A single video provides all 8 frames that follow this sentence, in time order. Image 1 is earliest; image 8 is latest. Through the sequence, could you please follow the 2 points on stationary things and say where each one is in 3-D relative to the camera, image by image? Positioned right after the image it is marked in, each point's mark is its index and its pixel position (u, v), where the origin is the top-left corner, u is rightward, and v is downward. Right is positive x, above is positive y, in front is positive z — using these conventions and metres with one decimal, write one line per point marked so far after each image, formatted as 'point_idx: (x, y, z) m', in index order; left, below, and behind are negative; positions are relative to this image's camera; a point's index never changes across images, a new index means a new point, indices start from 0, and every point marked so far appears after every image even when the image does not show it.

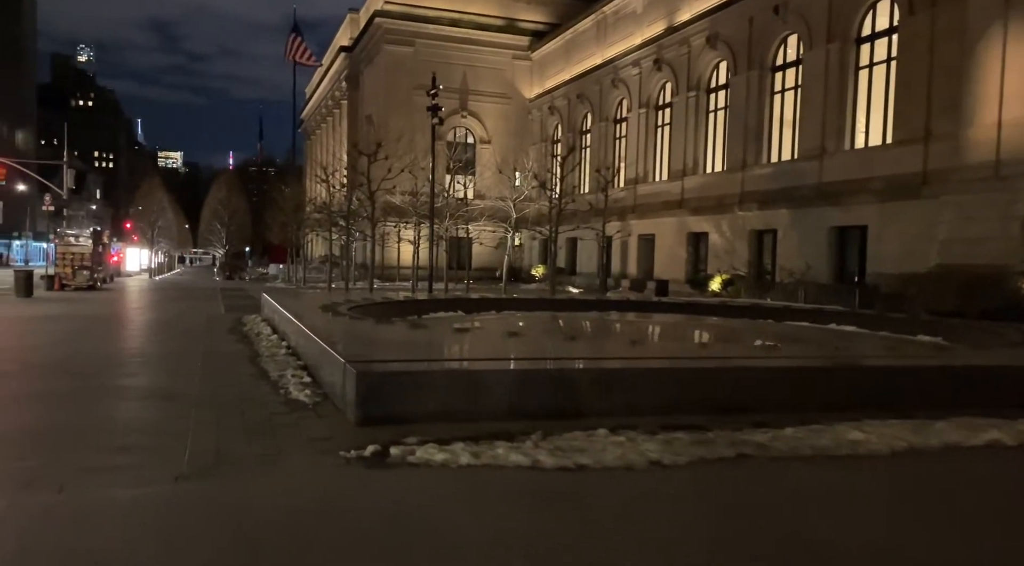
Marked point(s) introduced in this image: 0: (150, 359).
0: (-4.9, -1.1, +11.2) m
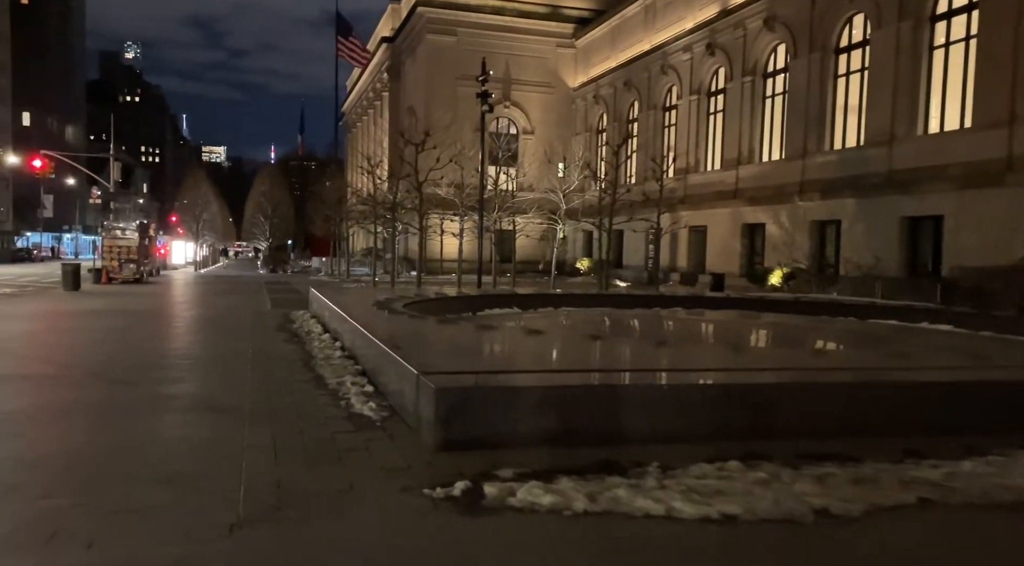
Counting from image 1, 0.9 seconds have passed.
0: (-4.0, -1.0, +10.4) m
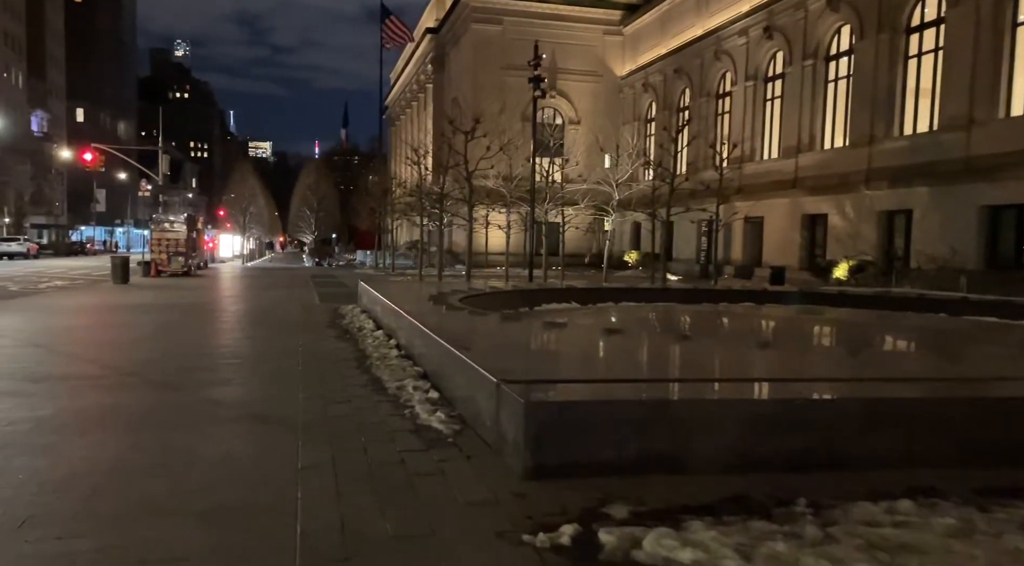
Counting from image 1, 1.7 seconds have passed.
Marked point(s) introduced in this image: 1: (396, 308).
0: (-3.2, -1.0, +9.7) m
1: (-1.7, -0.4, +12.0) m
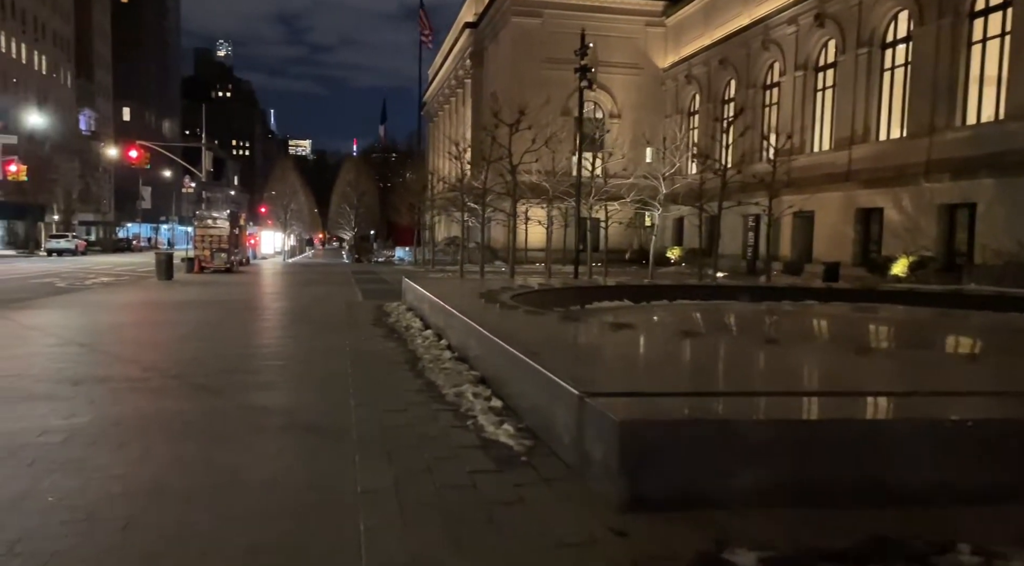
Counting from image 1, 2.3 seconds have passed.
0: (-2.5, -0.9, +9.2) m
1: (-0.9, -0.3, +11.4) m
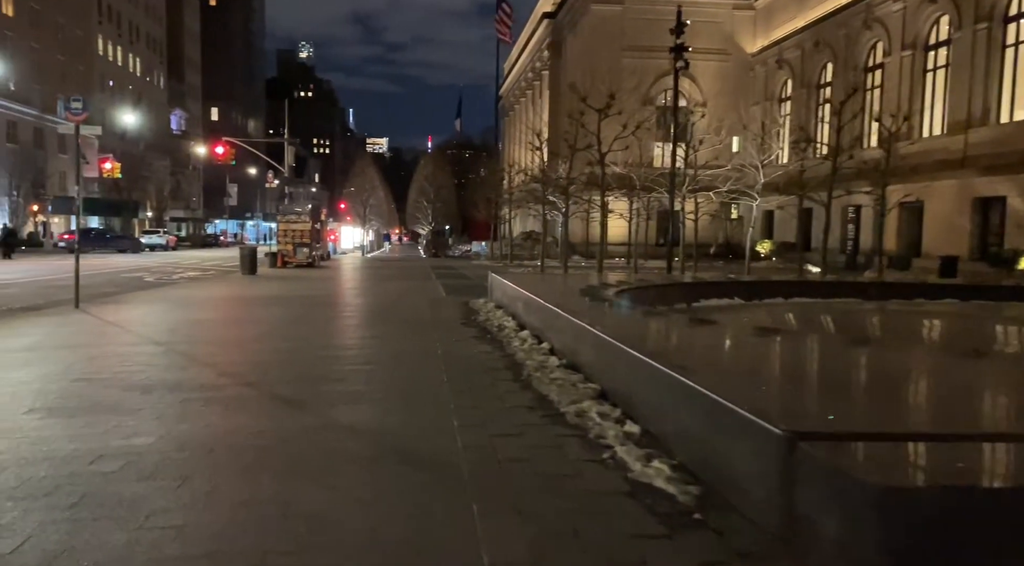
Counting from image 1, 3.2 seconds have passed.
0: (-1.4, -0.9, +8.2) m
1: (+0.4, -0.3, +10.3) m
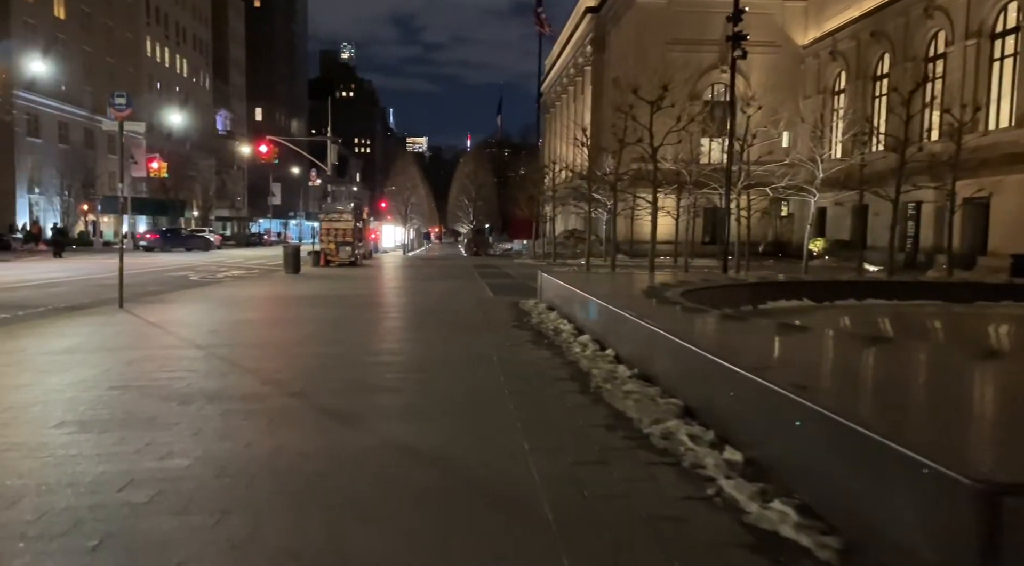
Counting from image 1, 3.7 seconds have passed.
0: (-0.8, -0.9, +7.6) m
1: (+1.1, -0.3, +9.6) m
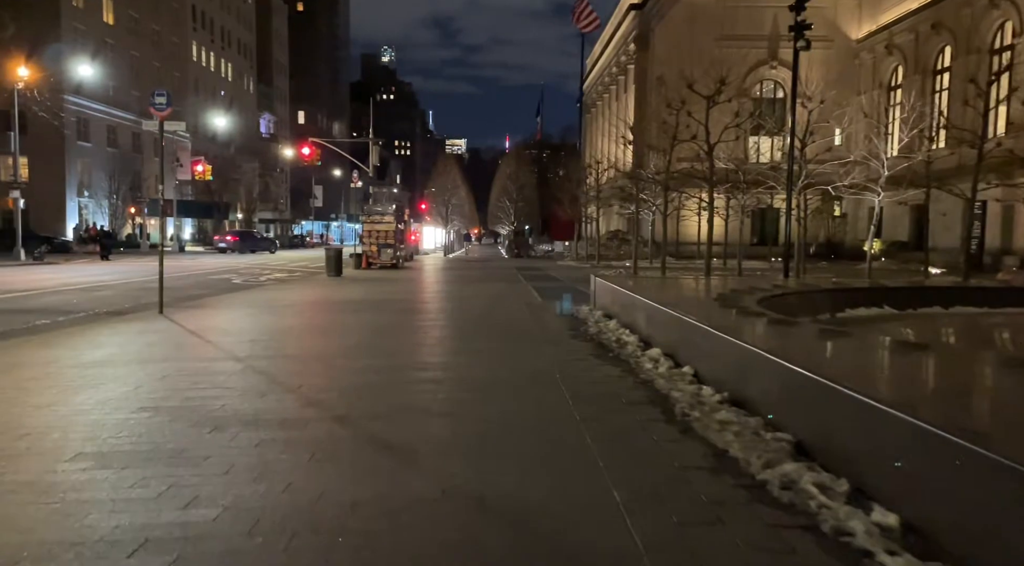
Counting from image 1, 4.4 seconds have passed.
0: (-0.2, -1.0, +6.8) m
1: (+1.8, -0.4, +8.7) m
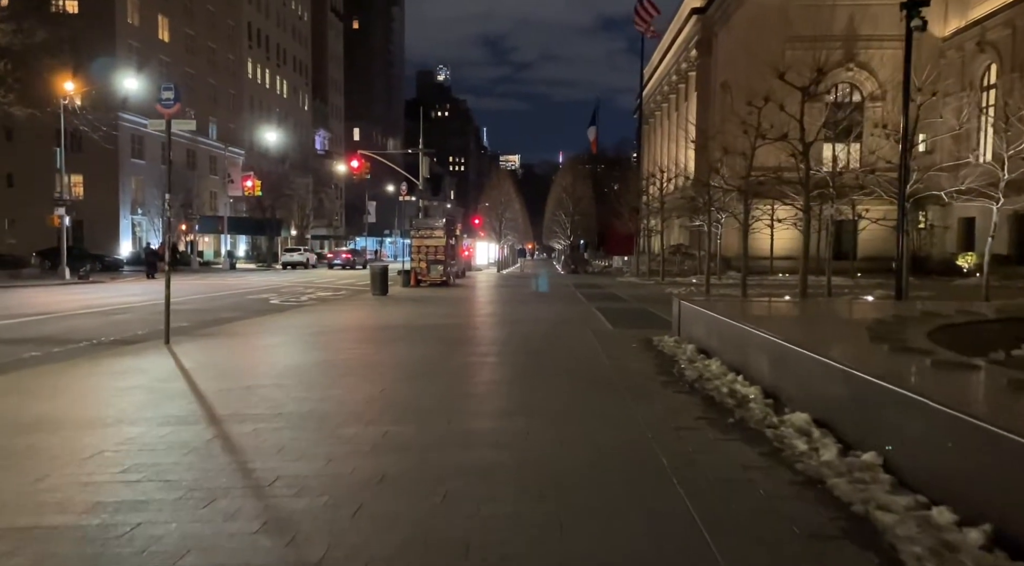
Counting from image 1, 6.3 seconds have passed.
0: (+0.3, -1.2, +4.1) m
1: (+2.4, -0.6, +5.8) m
